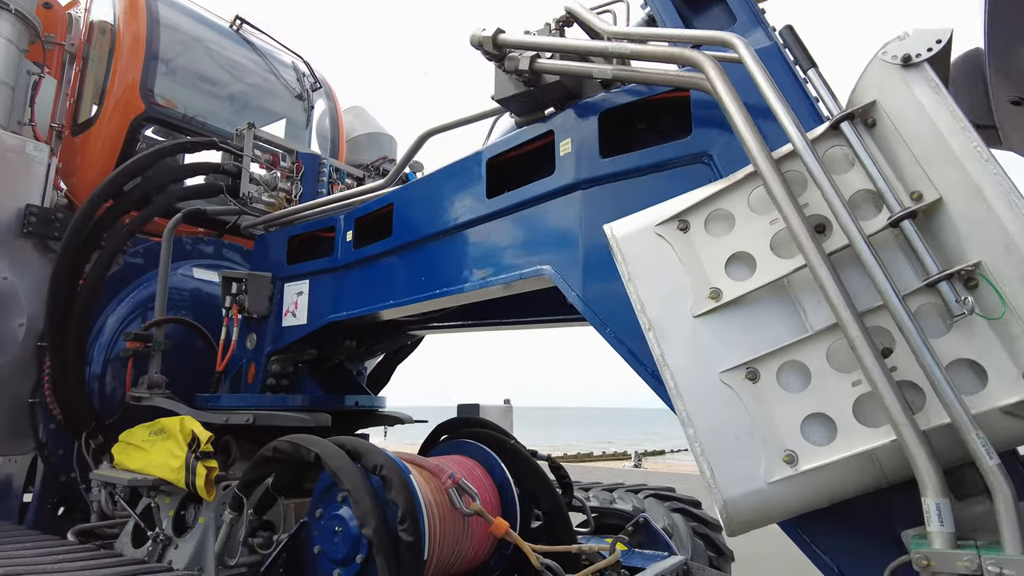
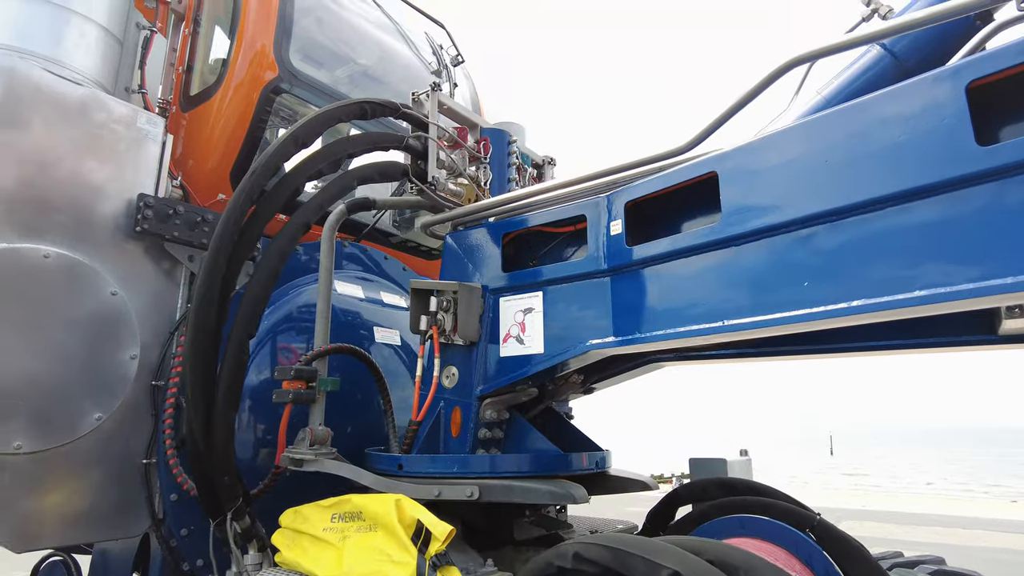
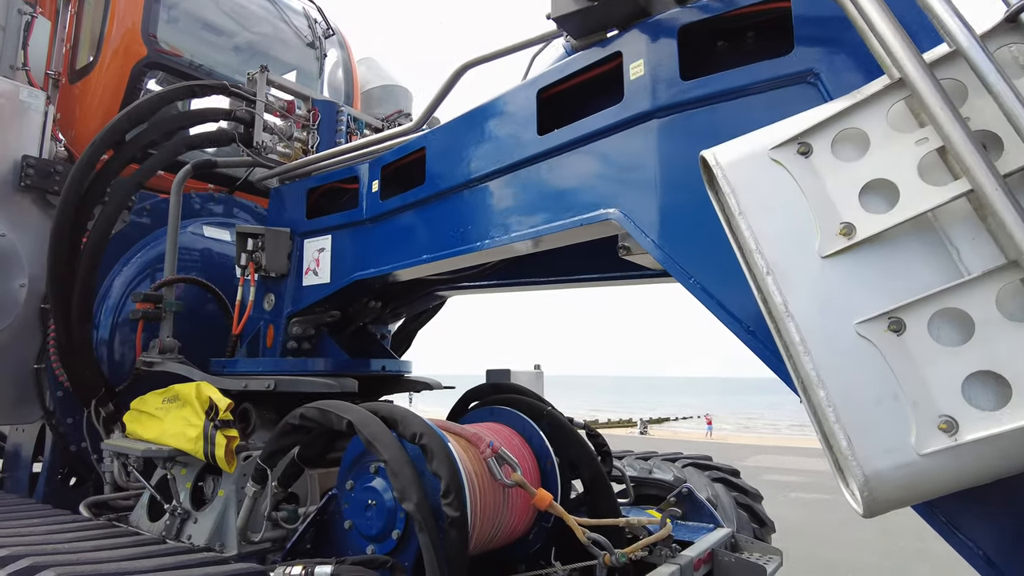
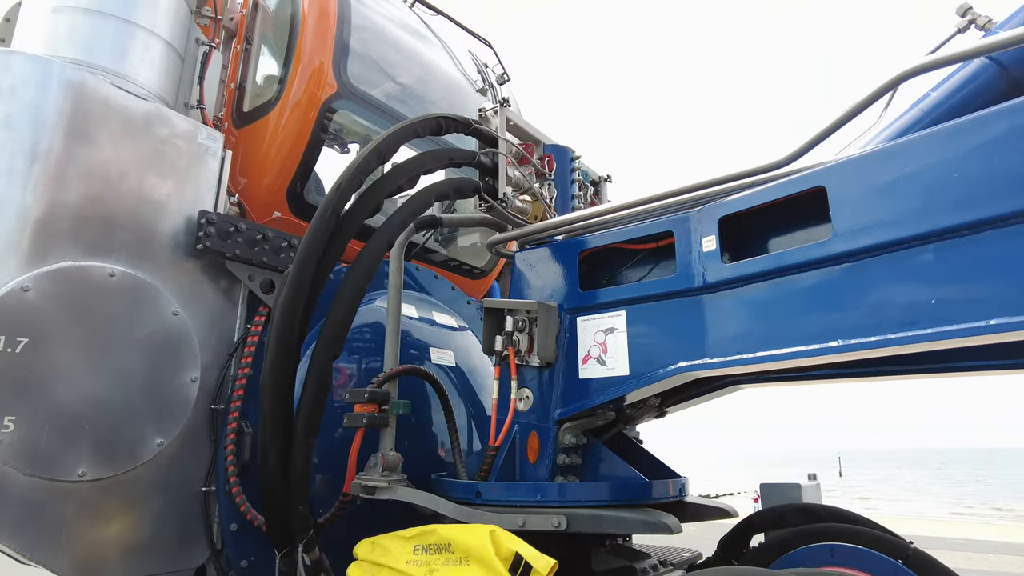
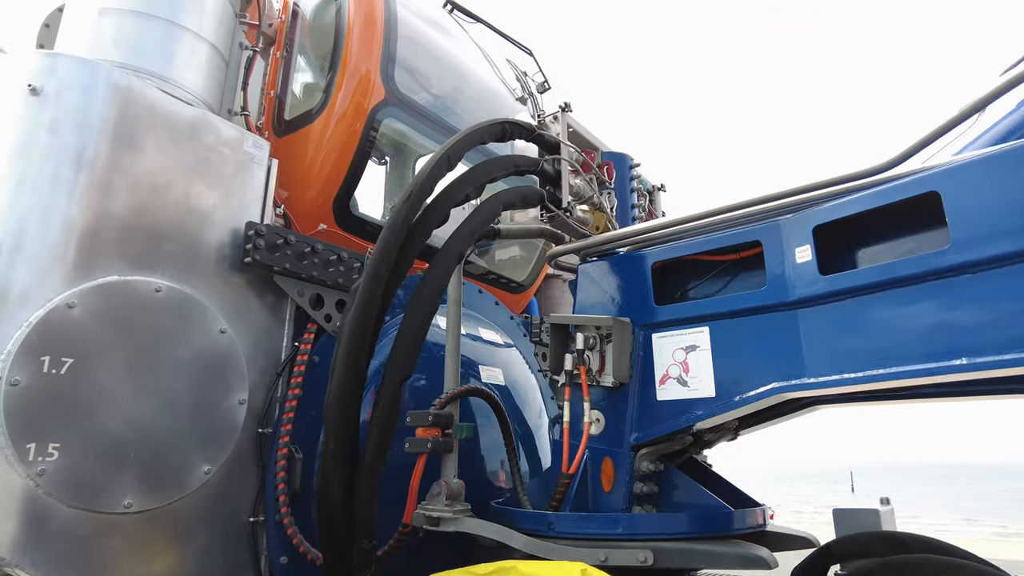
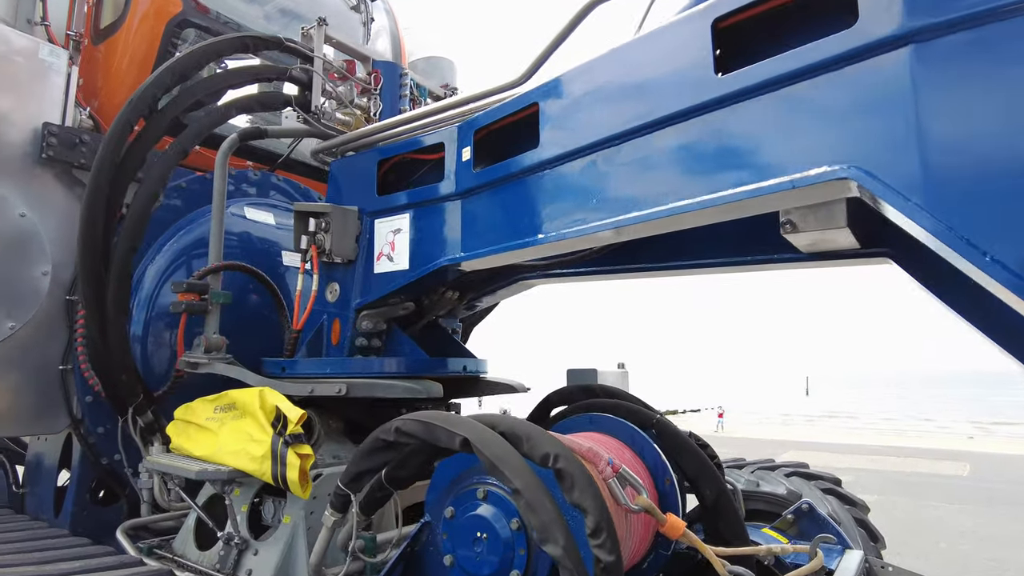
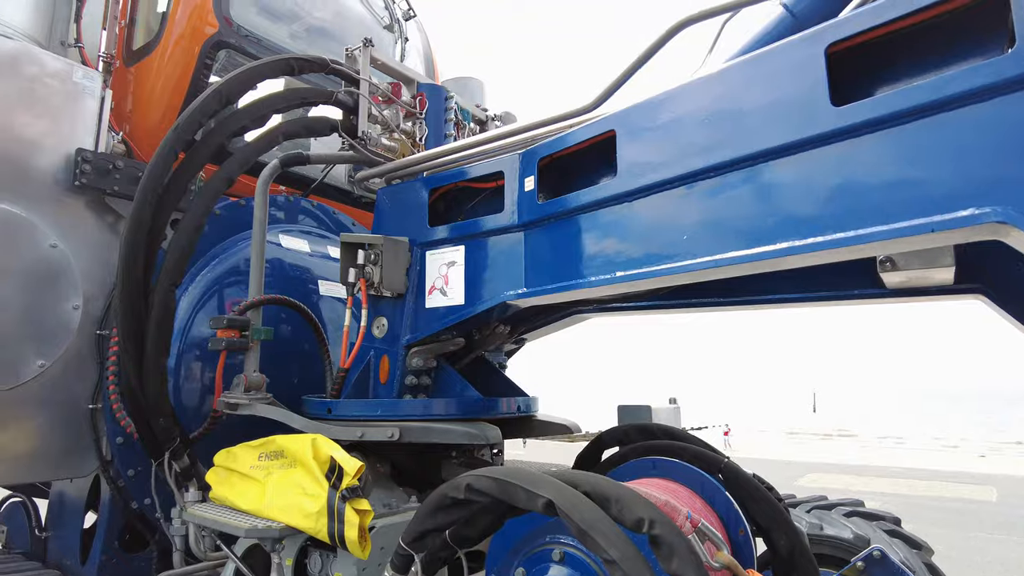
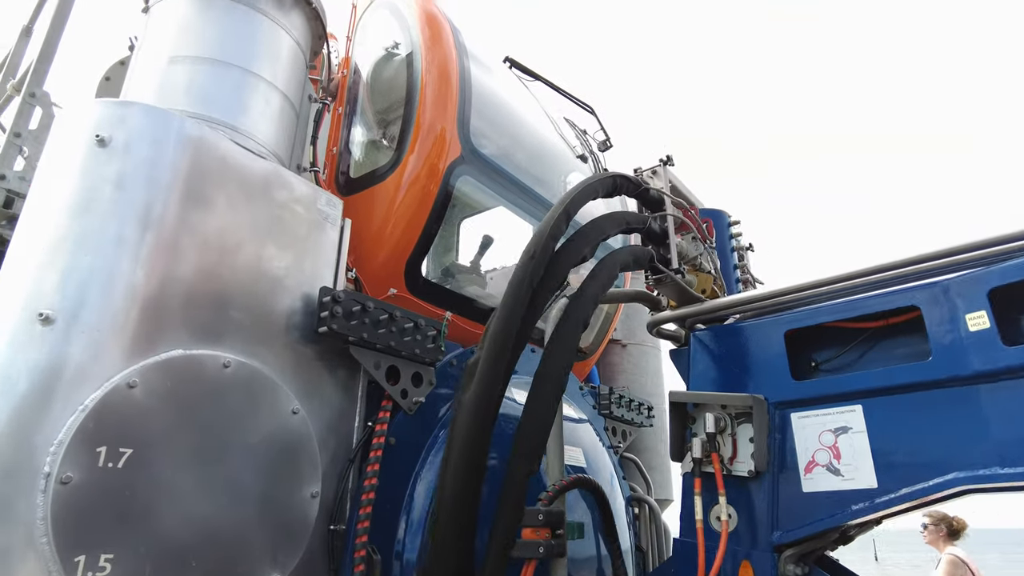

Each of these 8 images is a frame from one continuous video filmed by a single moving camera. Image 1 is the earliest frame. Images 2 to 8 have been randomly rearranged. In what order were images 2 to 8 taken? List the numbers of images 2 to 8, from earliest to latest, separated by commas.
3, 6, 7, 2, 4, 5, 8
